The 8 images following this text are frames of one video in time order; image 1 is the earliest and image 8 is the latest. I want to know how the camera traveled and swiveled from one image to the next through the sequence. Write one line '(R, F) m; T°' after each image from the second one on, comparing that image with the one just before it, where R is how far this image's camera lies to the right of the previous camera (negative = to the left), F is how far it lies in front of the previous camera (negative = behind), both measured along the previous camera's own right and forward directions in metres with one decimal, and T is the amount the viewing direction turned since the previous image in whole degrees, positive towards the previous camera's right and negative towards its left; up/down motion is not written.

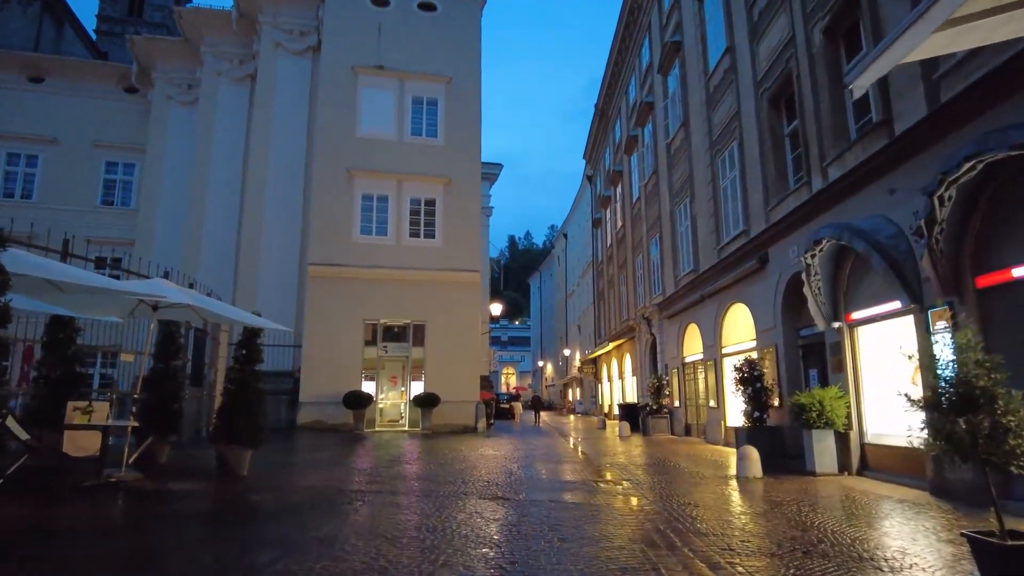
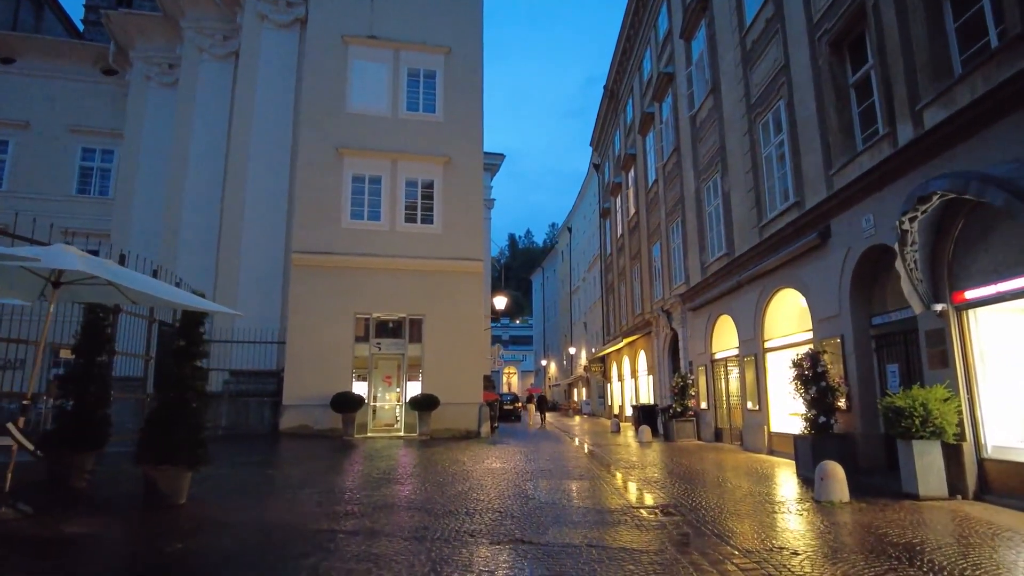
(-0.2, +2.0) m; 0°
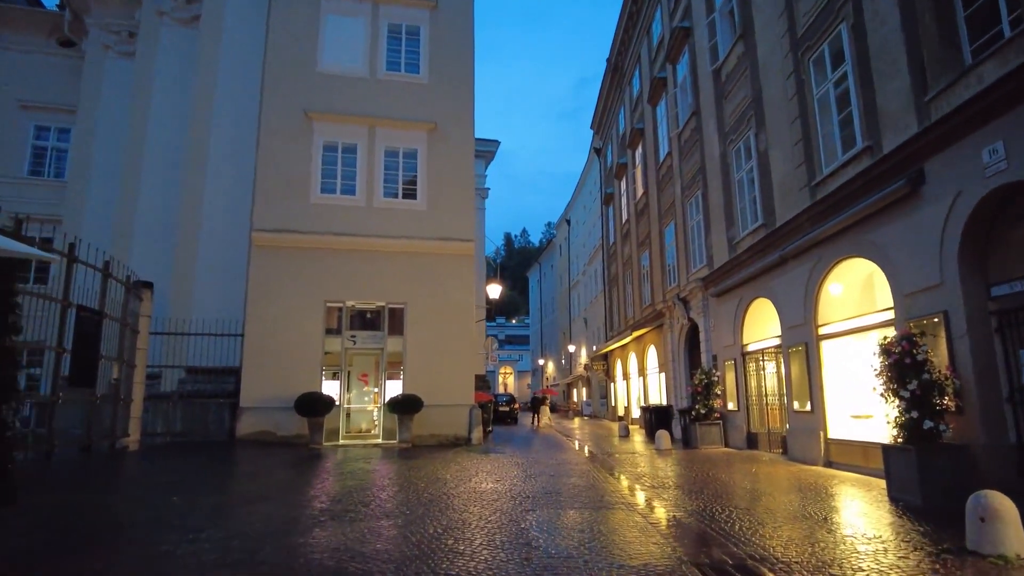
(0.0, +2.6) m; 0°
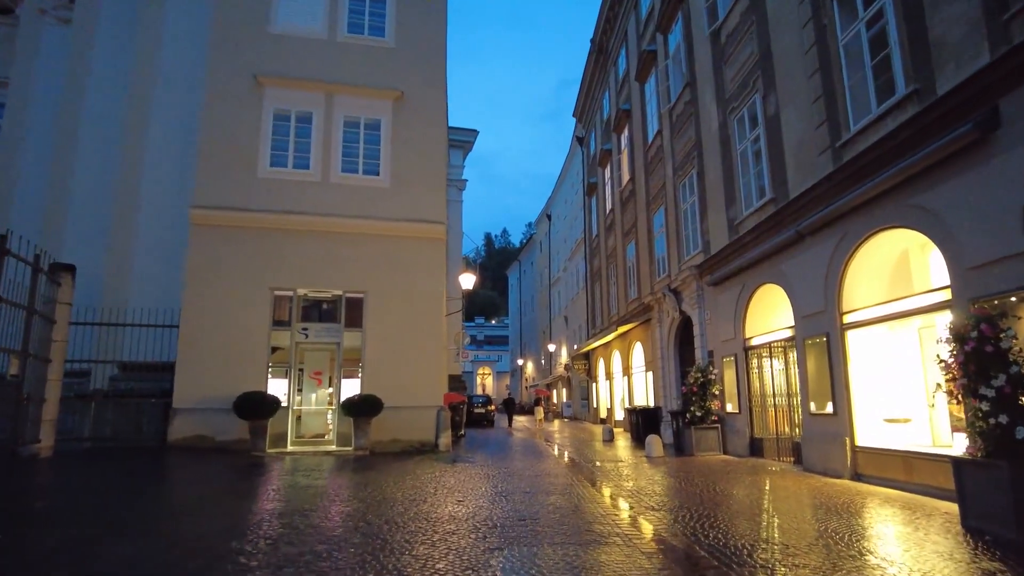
(+0.2, +1.8) m; +2°
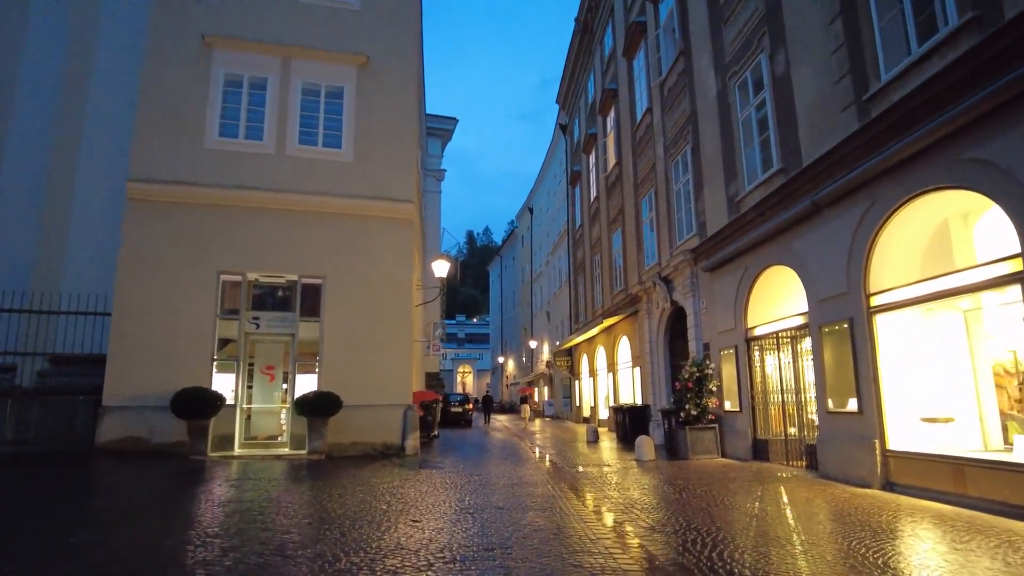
(+0.1, +1.4) m; +2°
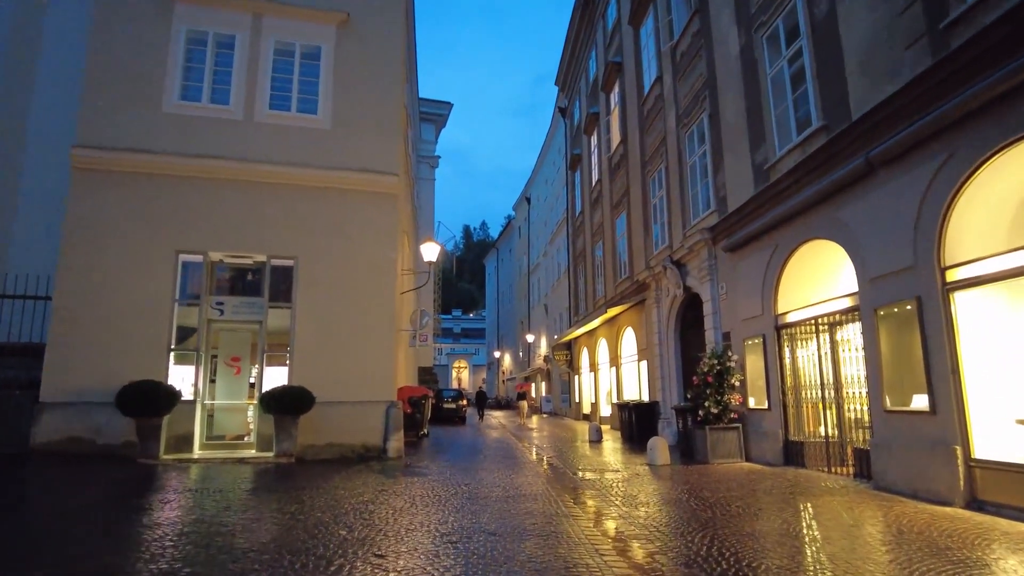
(0.0, +1.5) m; 0°
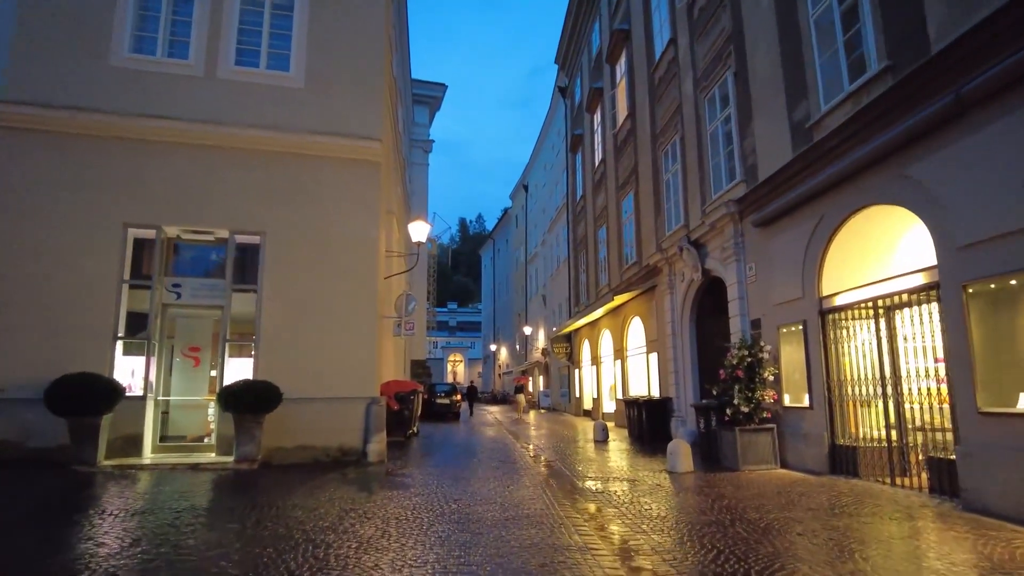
(0.0, +1.5) m; 0°
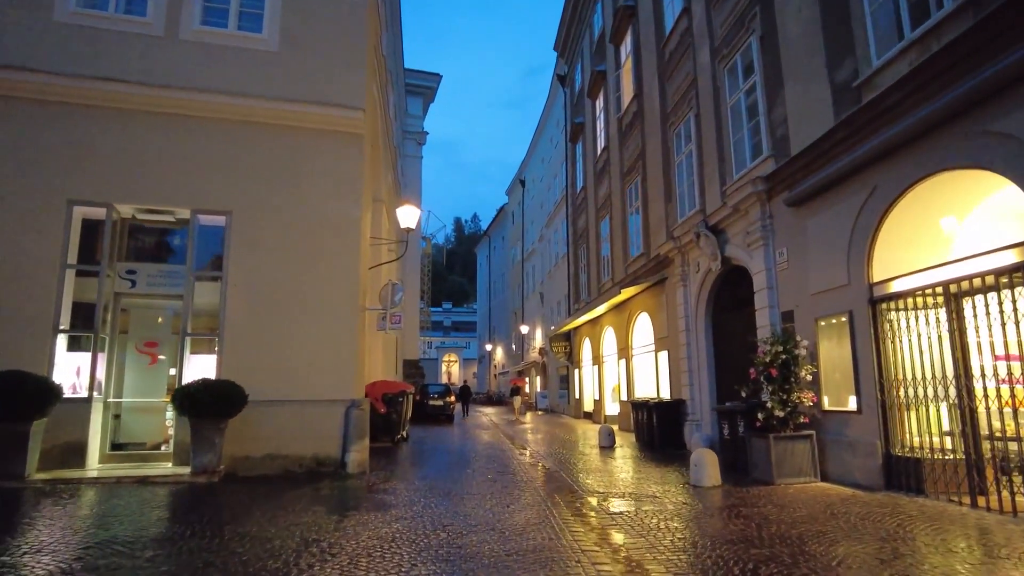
(-0.1, +1.2) m; 0°
